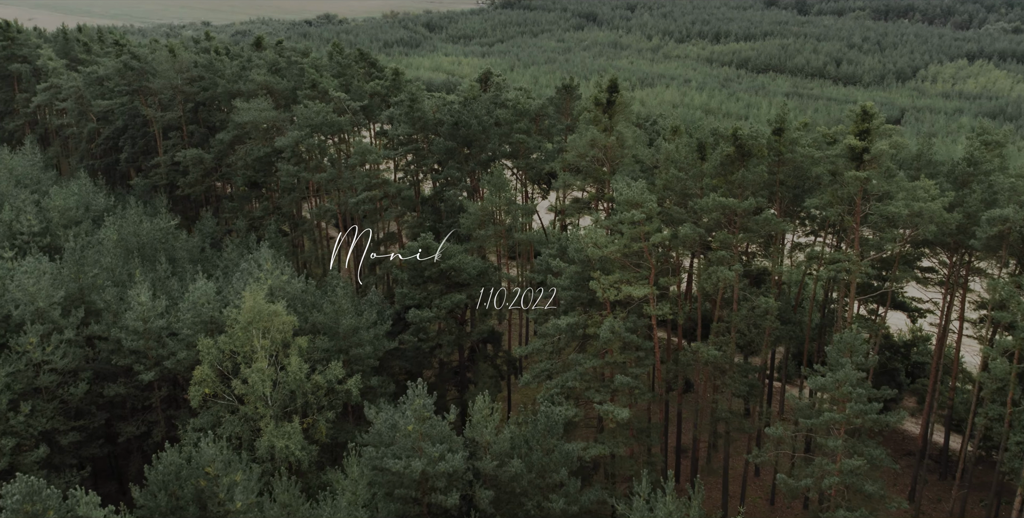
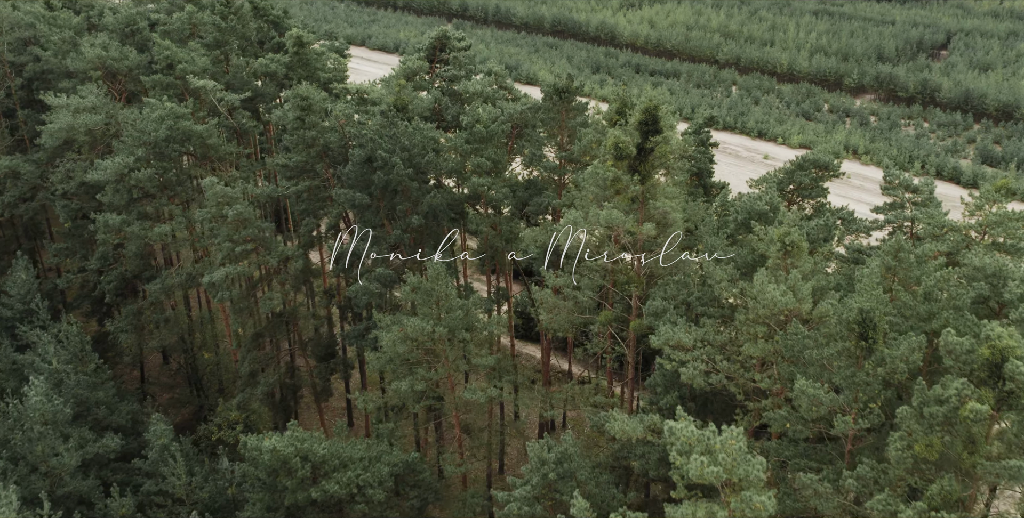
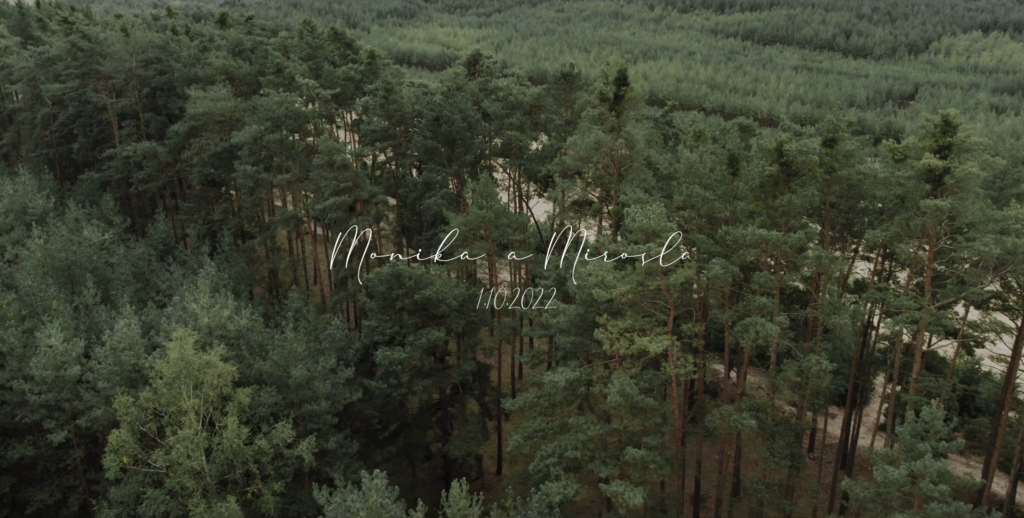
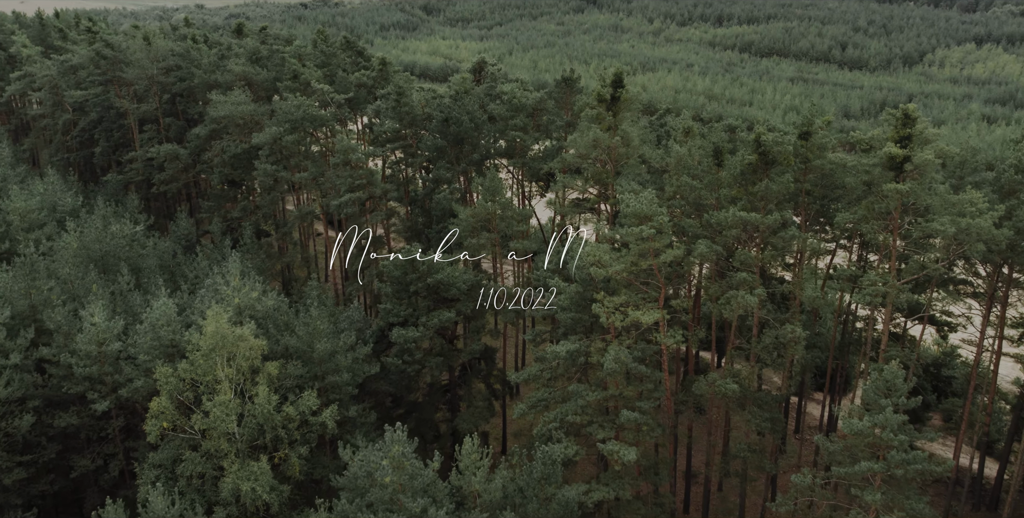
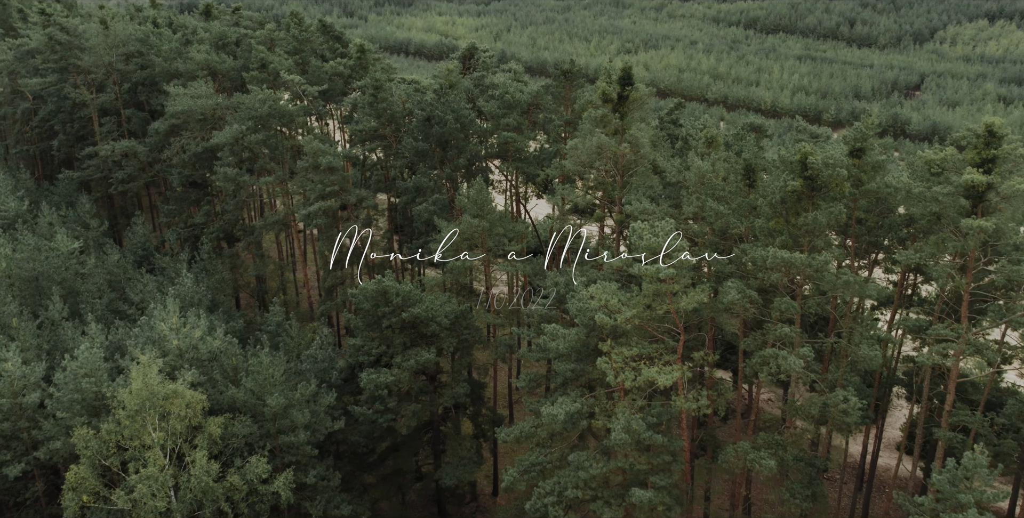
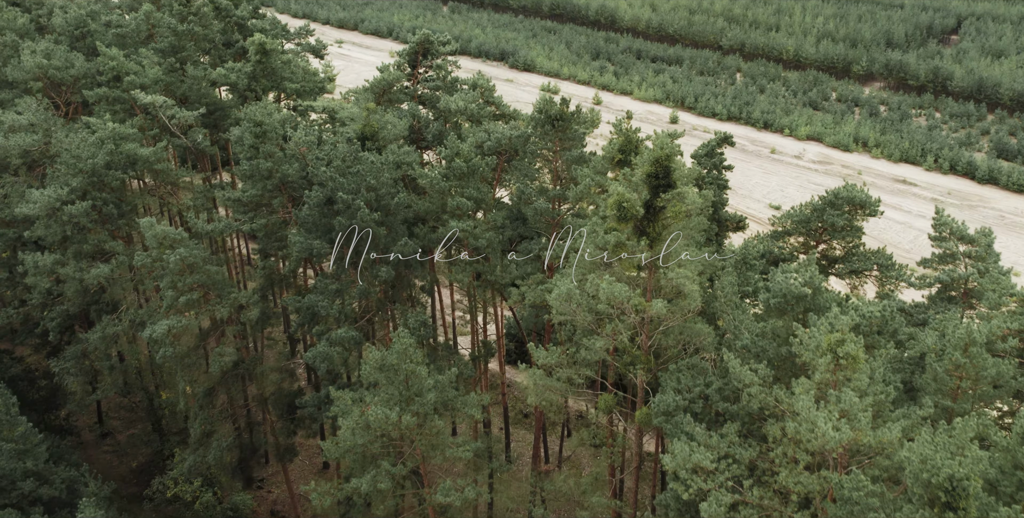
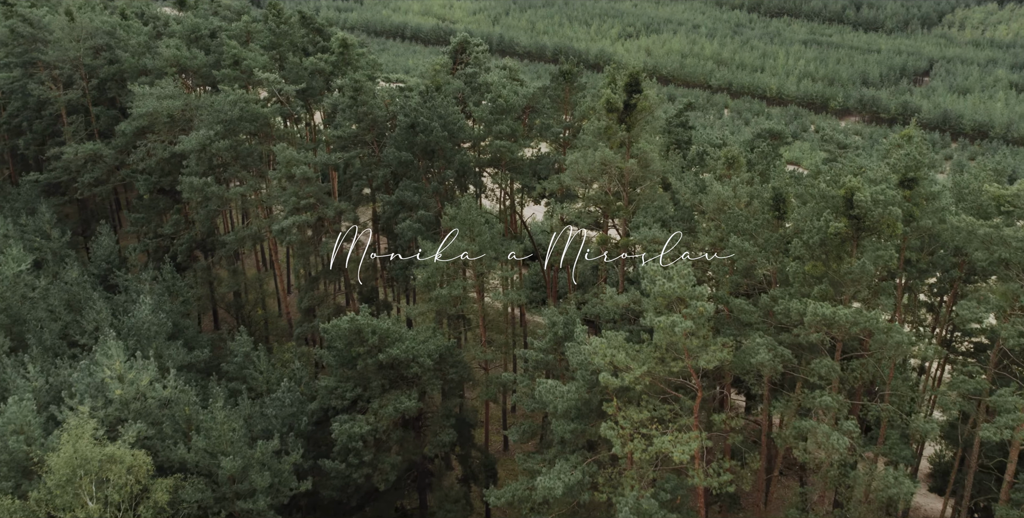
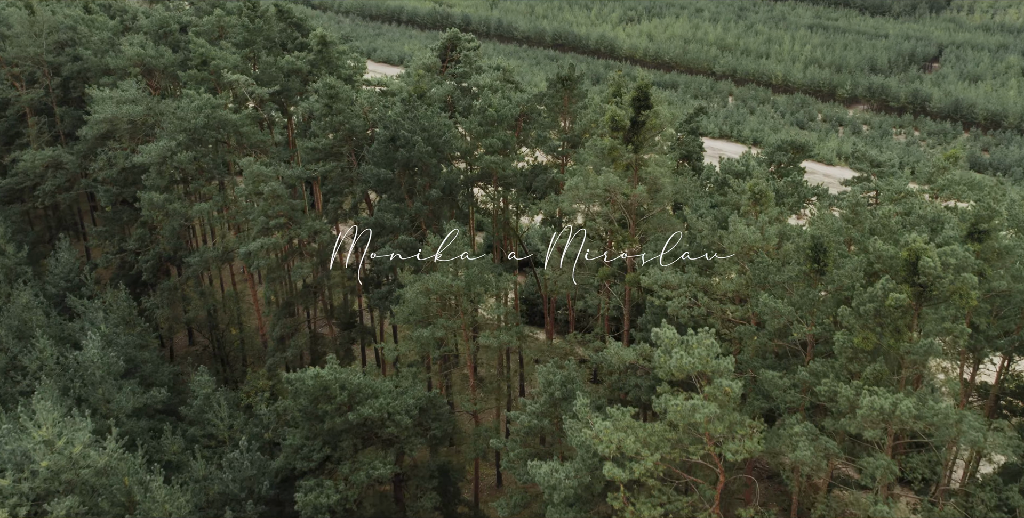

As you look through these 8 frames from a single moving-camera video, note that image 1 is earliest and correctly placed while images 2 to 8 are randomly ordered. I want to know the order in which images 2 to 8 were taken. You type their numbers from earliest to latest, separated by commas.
4, 3, 5, 7, 8, 2, 6
